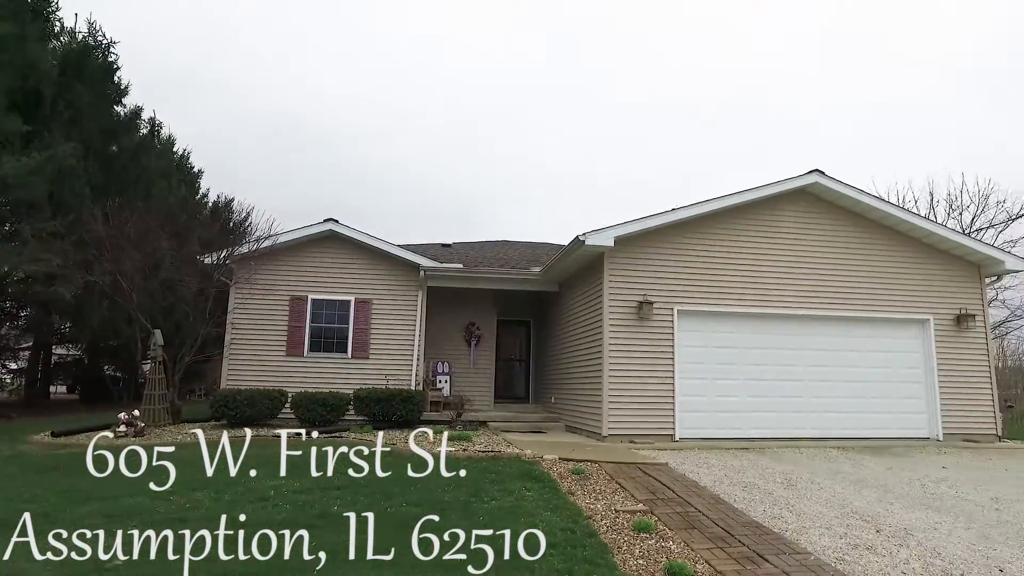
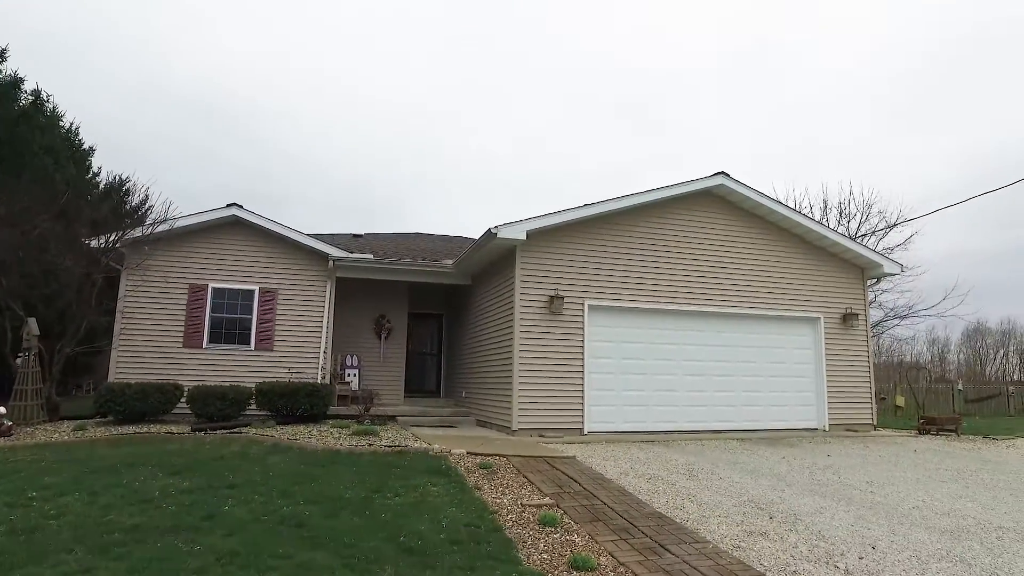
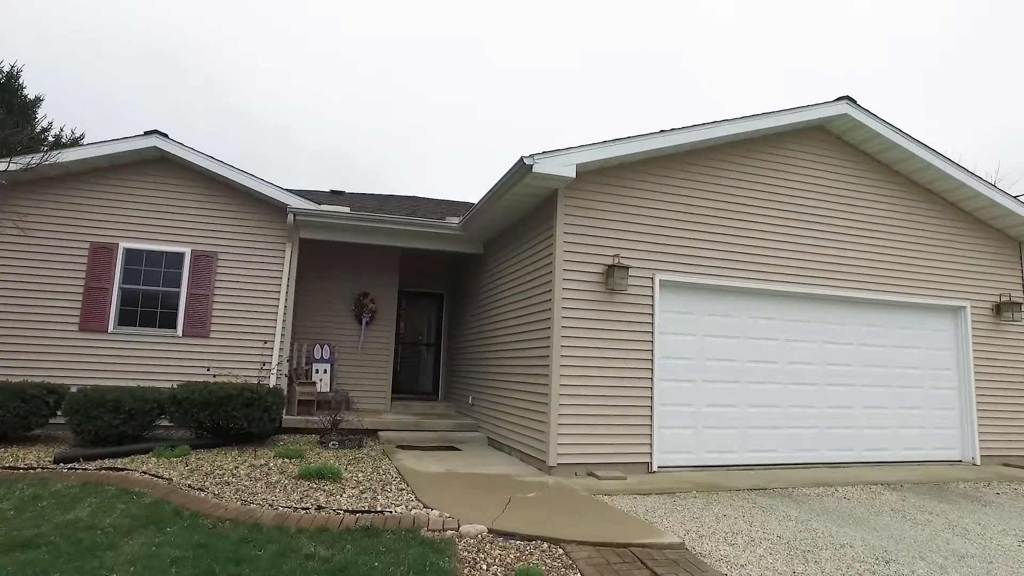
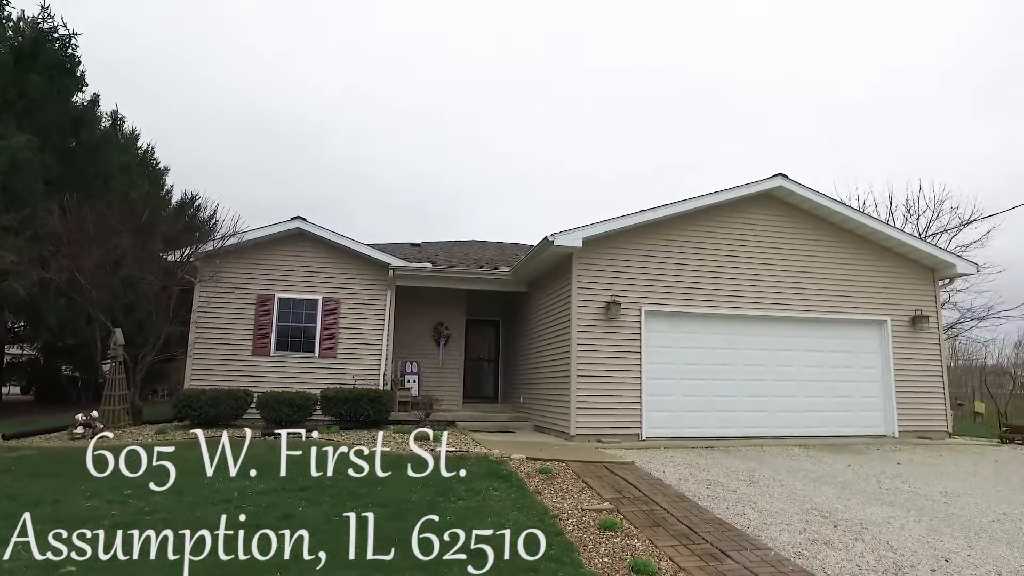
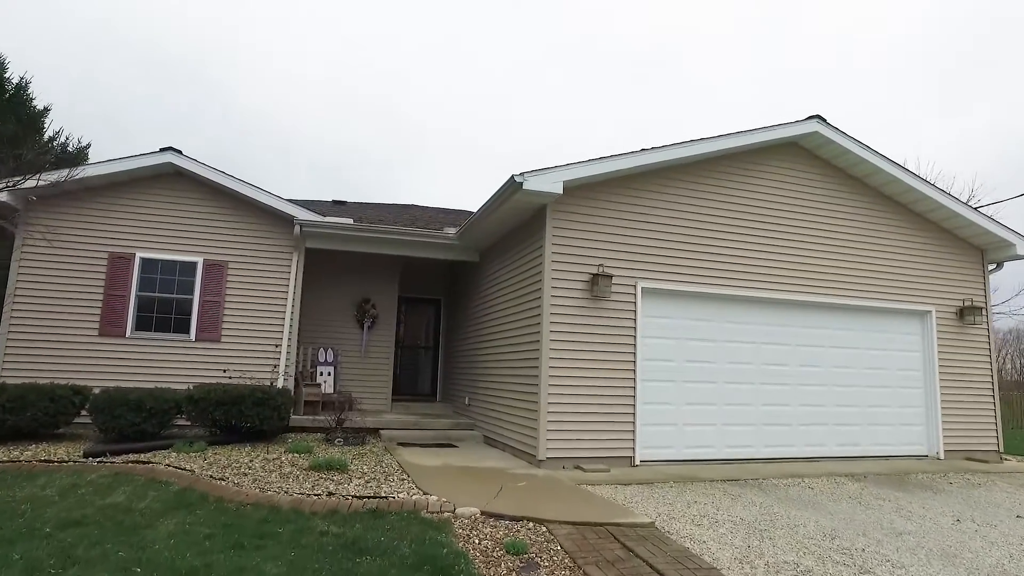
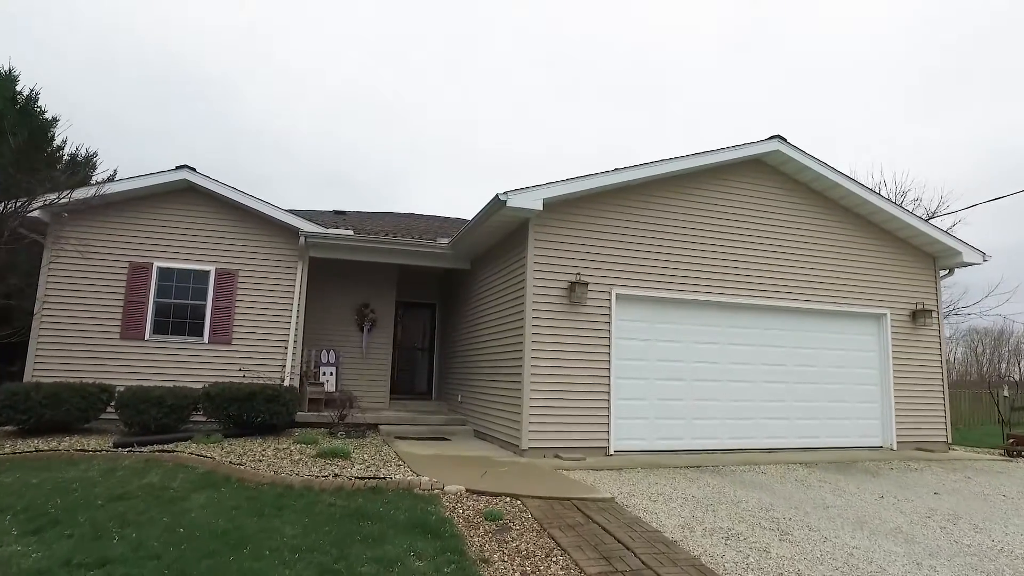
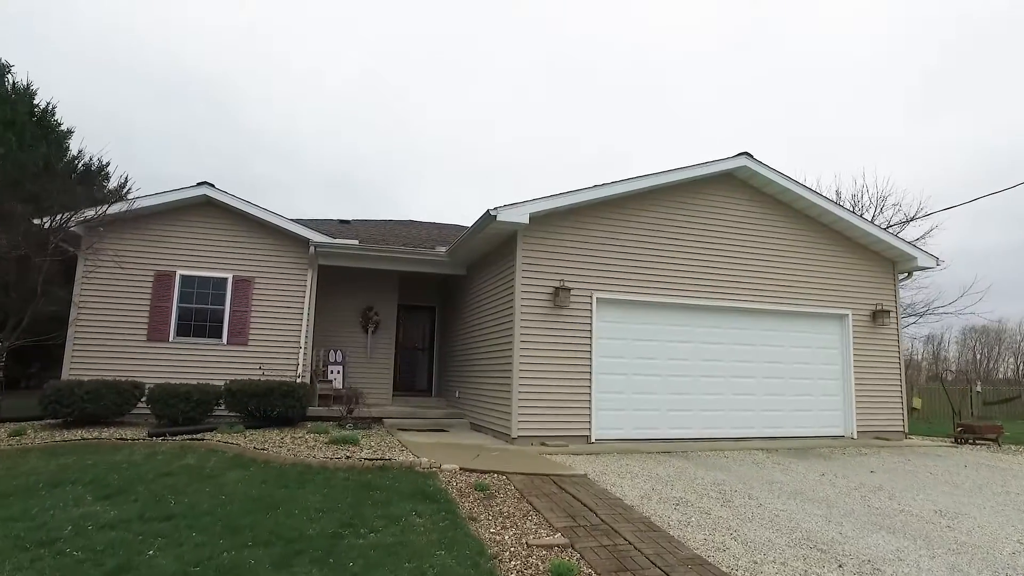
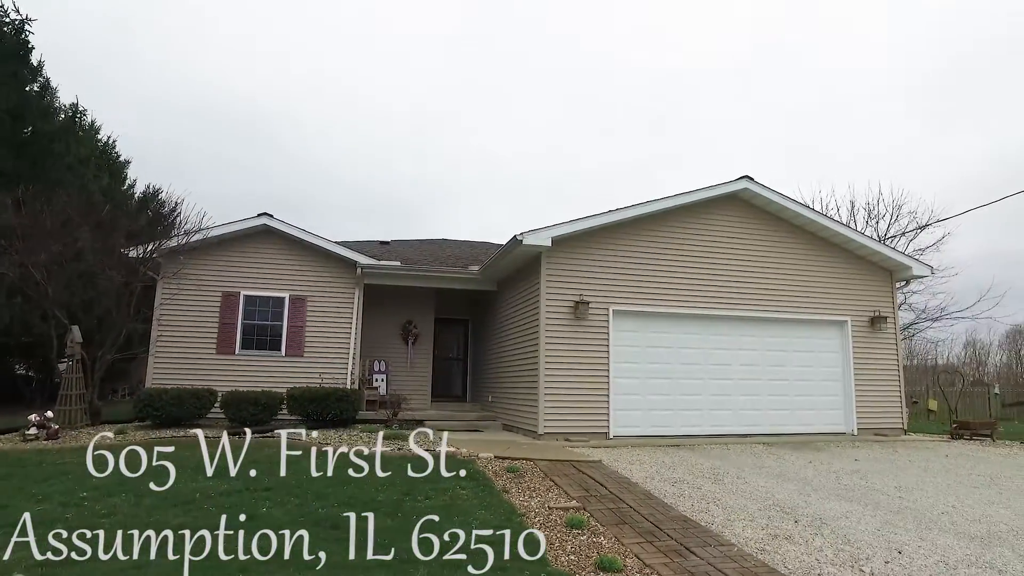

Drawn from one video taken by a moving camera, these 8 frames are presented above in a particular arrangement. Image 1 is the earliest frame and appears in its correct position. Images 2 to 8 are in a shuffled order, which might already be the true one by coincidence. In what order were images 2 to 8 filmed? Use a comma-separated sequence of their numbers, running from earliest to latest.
4, 8, 2, 7, 6, 5, 3
